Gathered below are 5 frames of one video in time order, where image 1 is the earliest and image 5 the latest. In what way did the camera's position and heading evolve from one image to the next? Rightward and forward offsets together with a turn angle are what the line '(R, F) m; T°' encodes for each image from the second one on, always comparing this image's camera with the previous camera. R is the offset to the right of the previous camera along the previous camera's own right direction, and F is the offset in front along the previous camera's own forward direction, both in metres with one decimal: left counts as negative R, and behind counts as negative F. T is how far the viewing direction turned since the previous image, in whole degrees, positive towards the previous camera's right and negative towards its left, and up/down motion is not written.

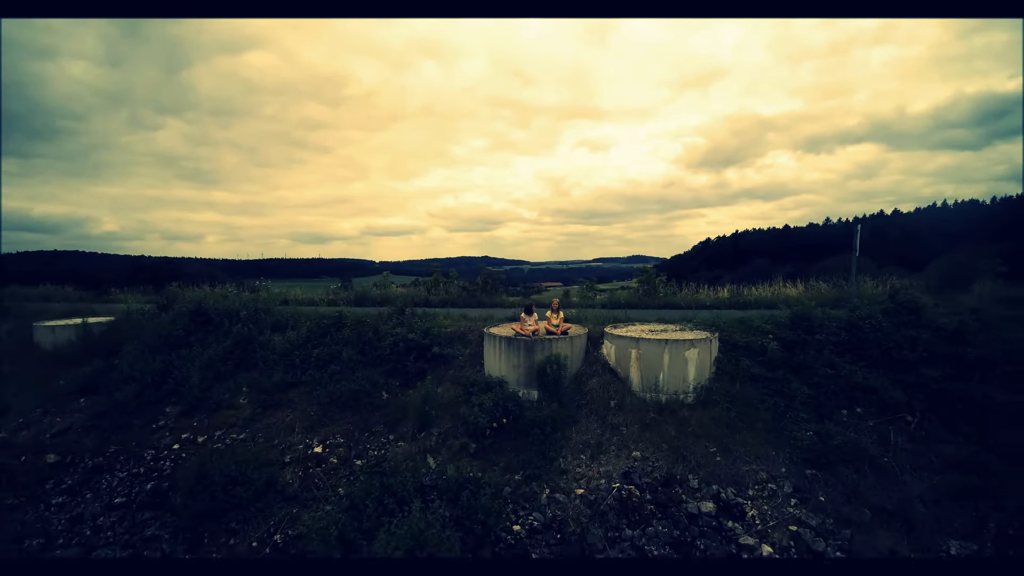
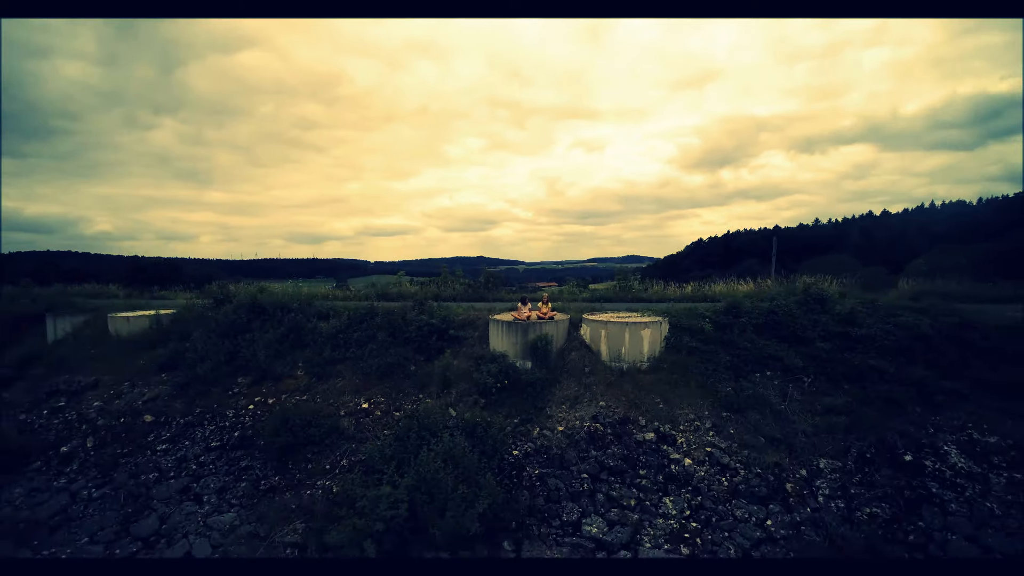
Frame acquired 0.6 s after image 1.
(-0.1, -1.6) m; +1°
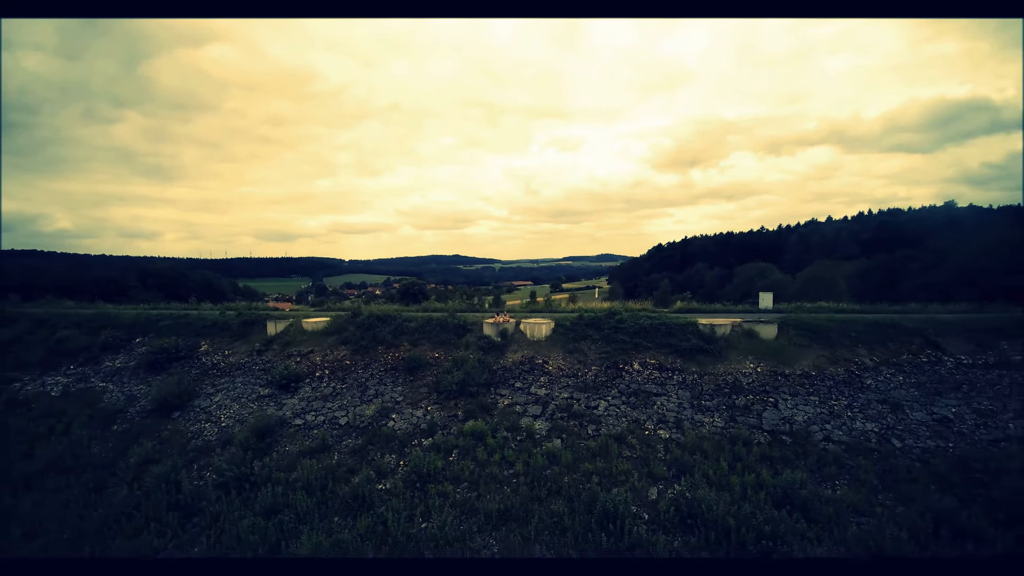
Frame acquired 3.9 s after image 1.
(-0.2, -11.0) m; +3°
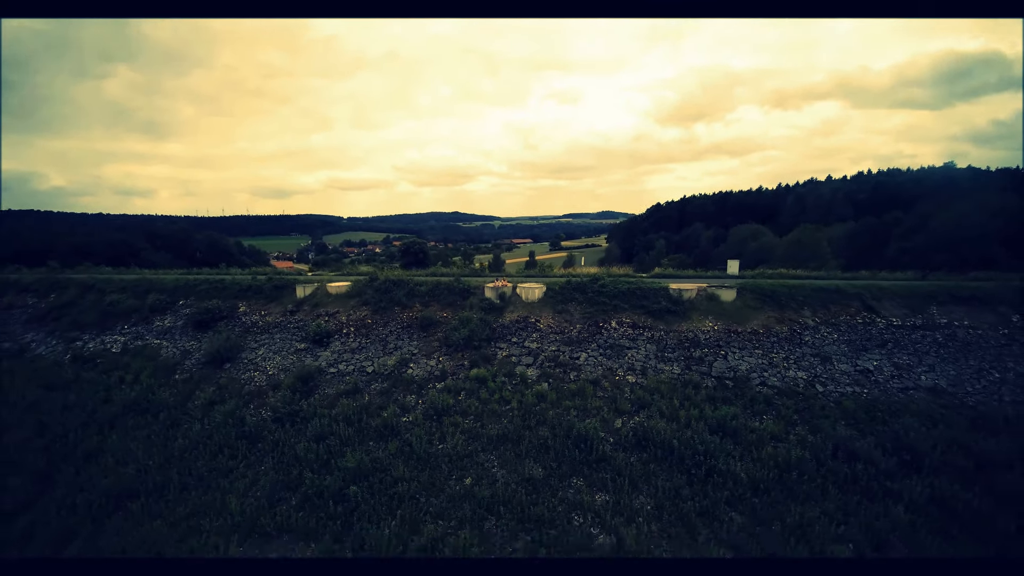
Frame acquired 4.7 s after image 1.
(+0.1, -3.0) m; 0°
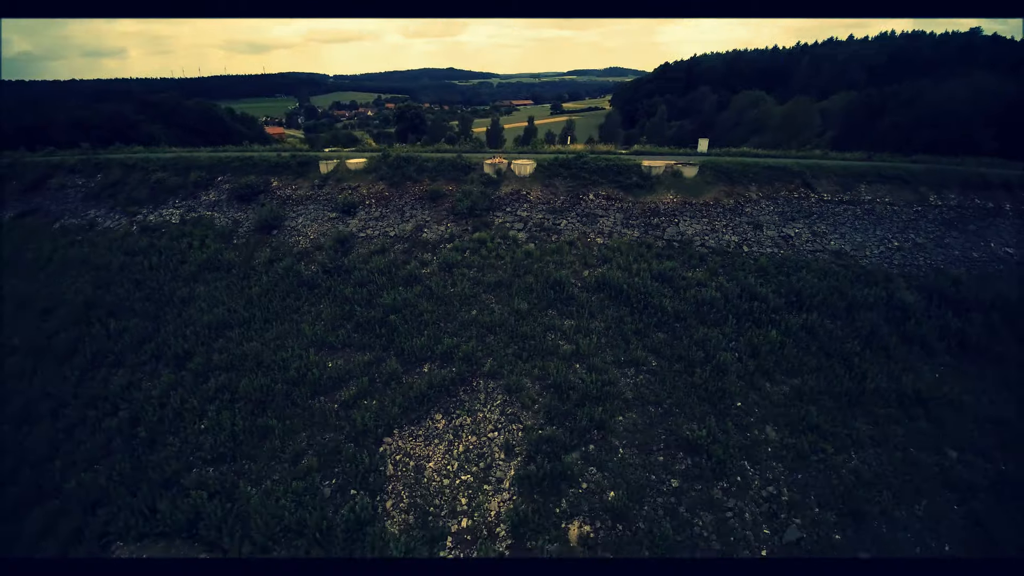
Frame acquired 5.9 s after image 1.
(+0.2, -4.5) m; 0°
